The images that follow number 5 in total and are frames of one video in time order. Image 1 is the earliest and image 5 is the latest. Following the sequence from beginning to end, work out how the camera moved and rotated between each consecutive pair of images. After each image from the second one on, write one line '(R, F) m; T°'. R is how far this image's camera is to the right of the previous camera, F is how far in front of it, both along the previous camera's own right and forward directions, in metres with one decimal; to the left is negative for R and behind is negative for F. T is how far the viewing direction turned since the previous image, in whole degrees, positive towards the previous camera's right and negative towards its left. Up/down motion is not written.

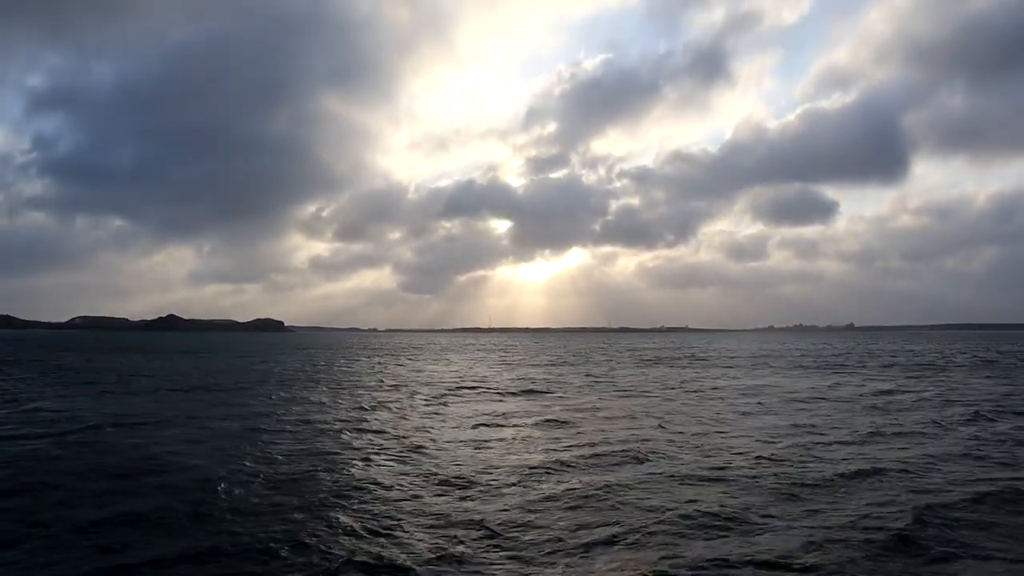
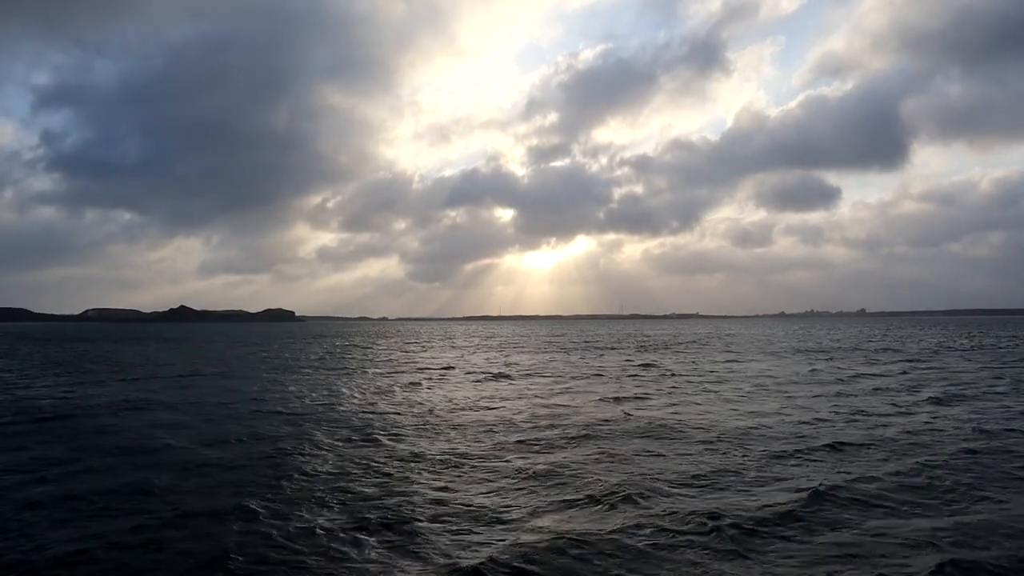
(+1.9, -2.4) m; -1°
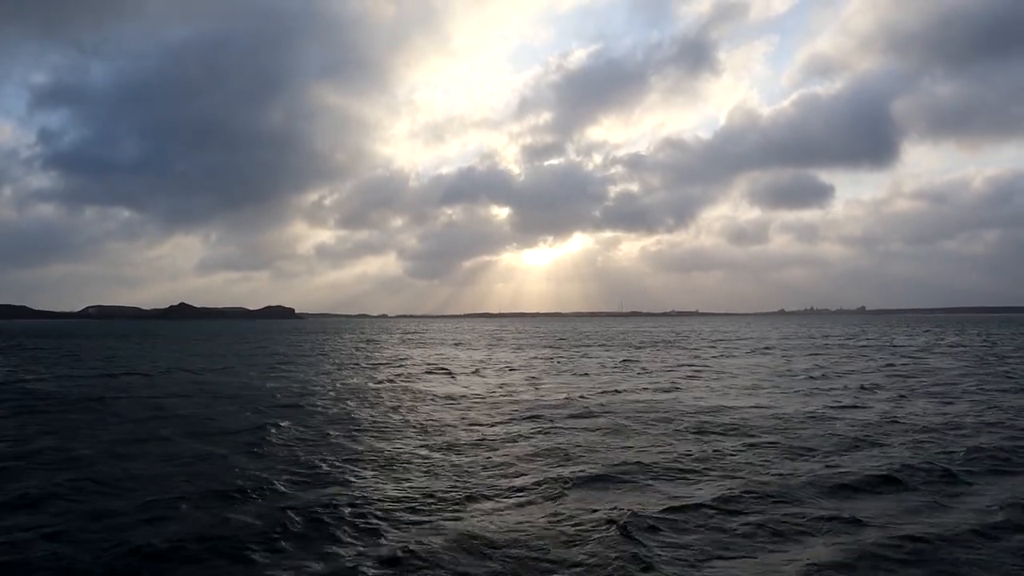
(+1.6, -1.6) m; 0°
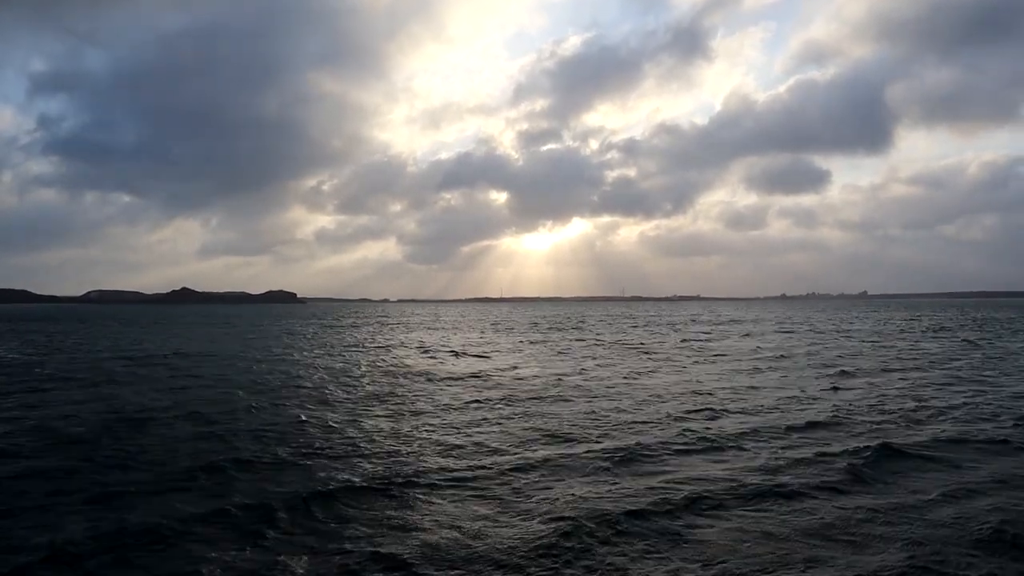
(+1.4, -2.0) m; 0°
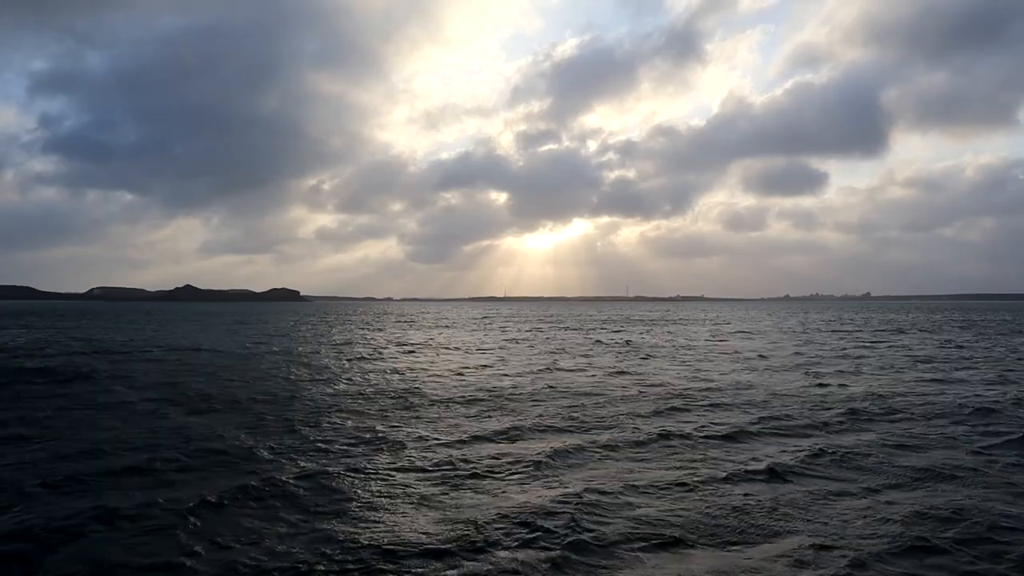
(+1.2, -1.2) m; 0°
